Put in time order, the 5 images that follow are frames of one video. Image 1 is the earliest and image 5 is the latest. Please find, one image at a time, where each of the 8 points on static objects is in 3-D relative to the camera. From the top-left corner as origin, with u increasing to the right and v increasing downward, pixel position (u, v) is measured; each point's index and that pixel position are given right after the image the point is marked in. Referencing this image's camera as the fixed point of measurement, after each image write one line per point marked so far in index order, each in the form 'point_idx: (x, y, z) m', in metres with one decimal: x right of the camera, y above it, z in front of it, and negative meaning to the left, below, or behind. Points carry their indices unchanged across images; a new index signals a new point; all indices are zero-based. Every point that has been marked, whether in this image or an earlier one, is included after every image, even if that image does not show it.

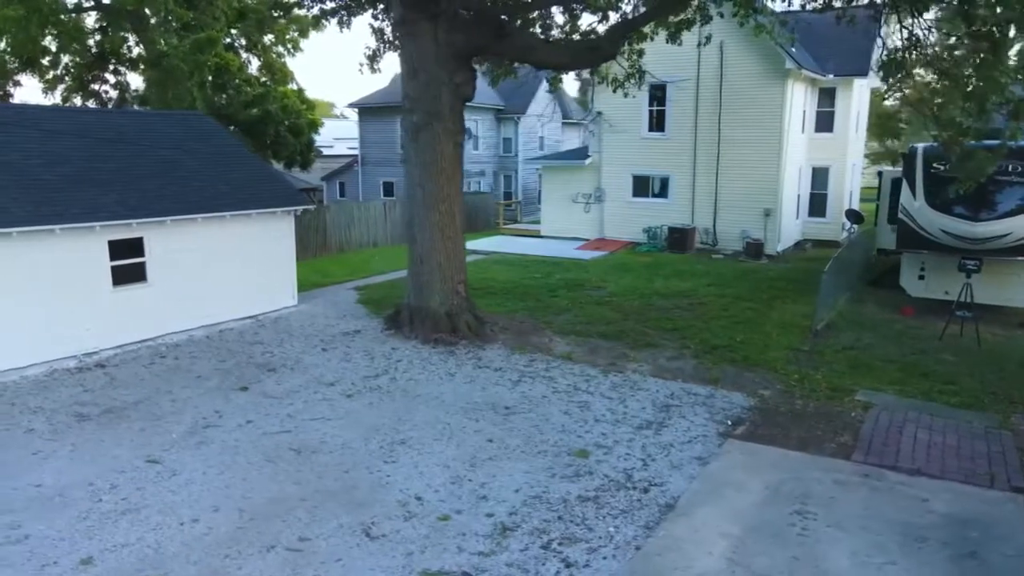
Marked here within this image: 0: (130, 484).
0: (-3.5, -1.8, +6.8) m
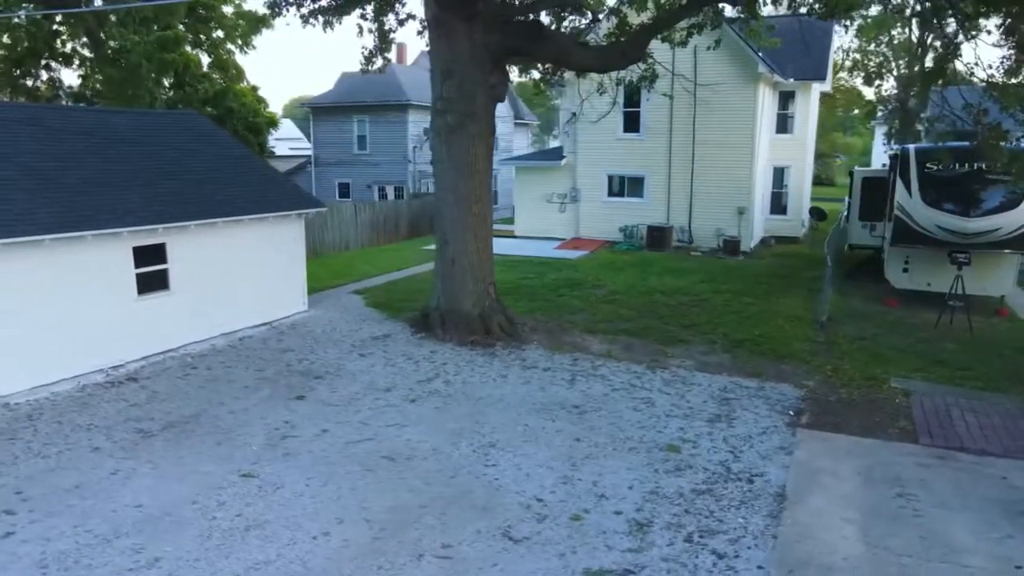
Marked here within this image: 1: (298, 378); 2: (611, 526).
0: (-2.4, -1.9, +6.5) m
1: (-2.9, -1.2, +9.8) m
2: (+0.8, -2.0, +6.1) m
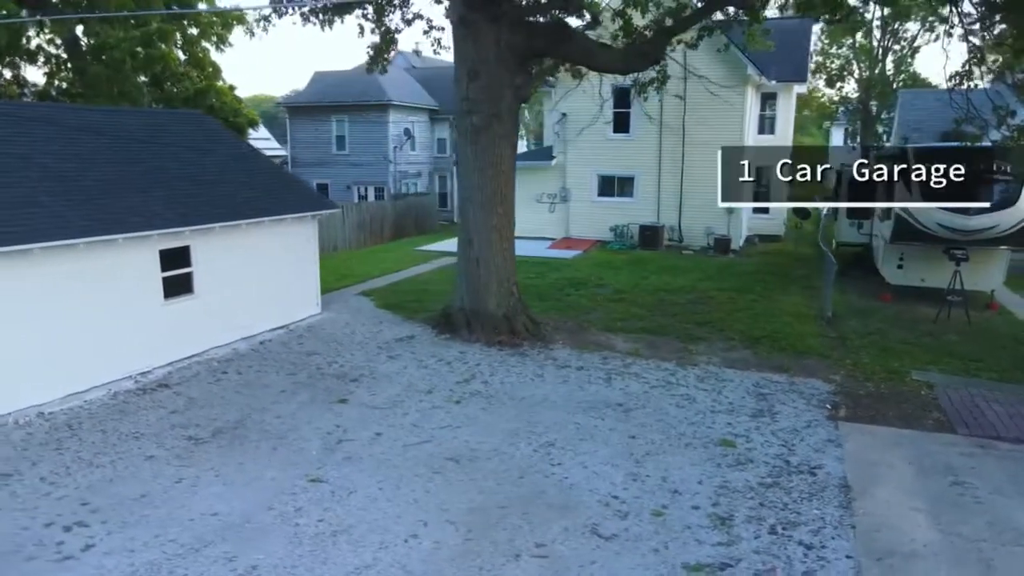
0: (-1.7, -1.9, +6.4) m
1: (-2.4, -1.3, +9.7) m
2: (+1.6, -2.0, +6.2) m
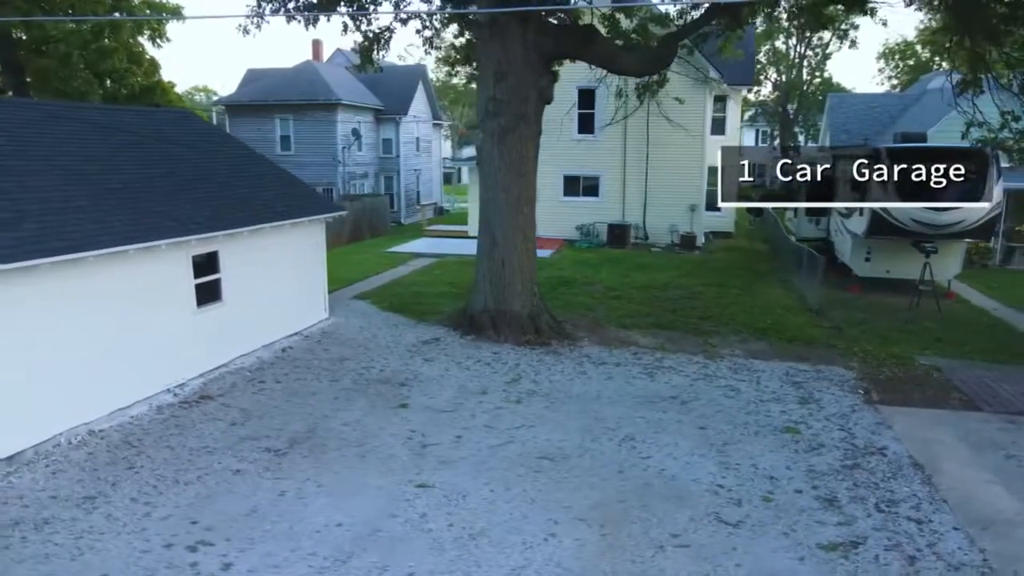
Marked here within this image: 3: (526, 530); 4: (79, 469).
0: (-0.7, -1.9, +6.3) m
1: (-1.7, -1.3, +9.6) m
2: (+2.6, -1.9, +6.6) m
3: (+0.1, -2.0, +6.1) m
4: (-4.1, -1.7, +7.0) m
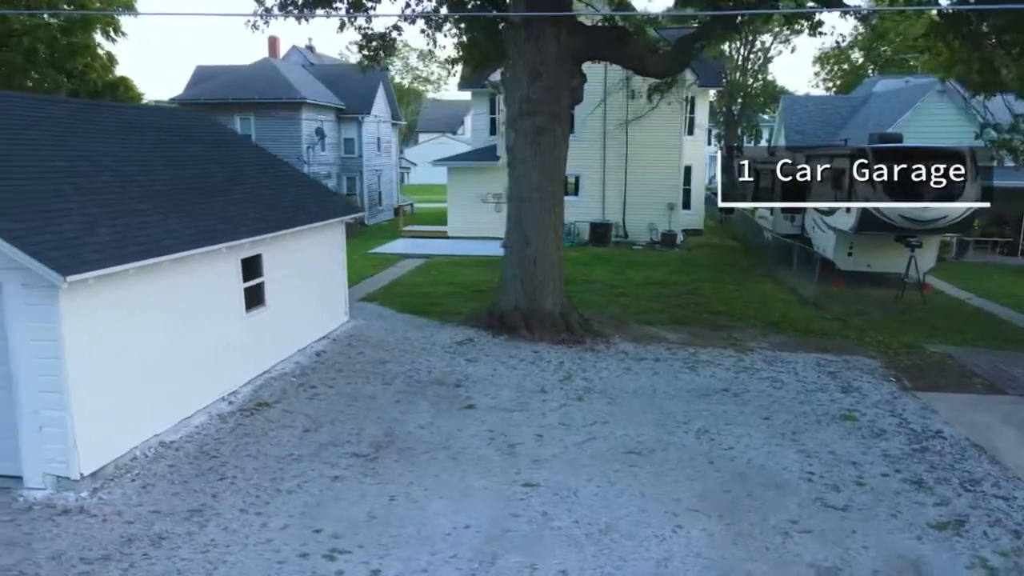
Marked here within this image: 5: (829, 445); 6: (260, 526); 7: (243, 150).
0: (+0.4, -1.9, +6.4) m
1: (-1.0, -1.3, +9.5) m
2: (+3.6, -1.9, +6.9) m
3: (+1.2, -2.0, +6.2) m
4: (-3.2, -1.8, +6.7) m
5: (+3.4, -1.7, +7.9) m
6: (-2.1, -2.0, +6.0) m
7: (-4.4, +2.3, +12.1) m
